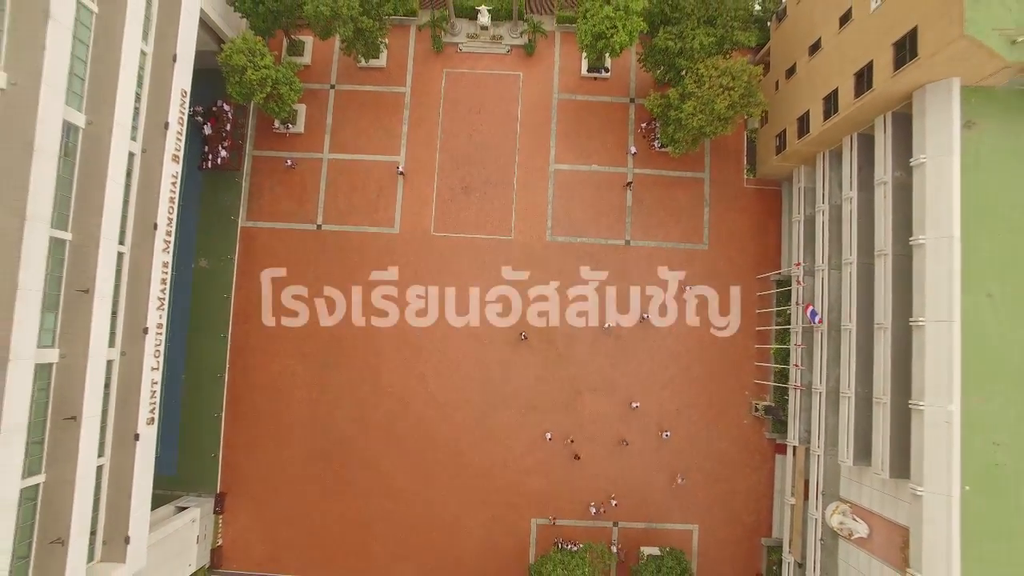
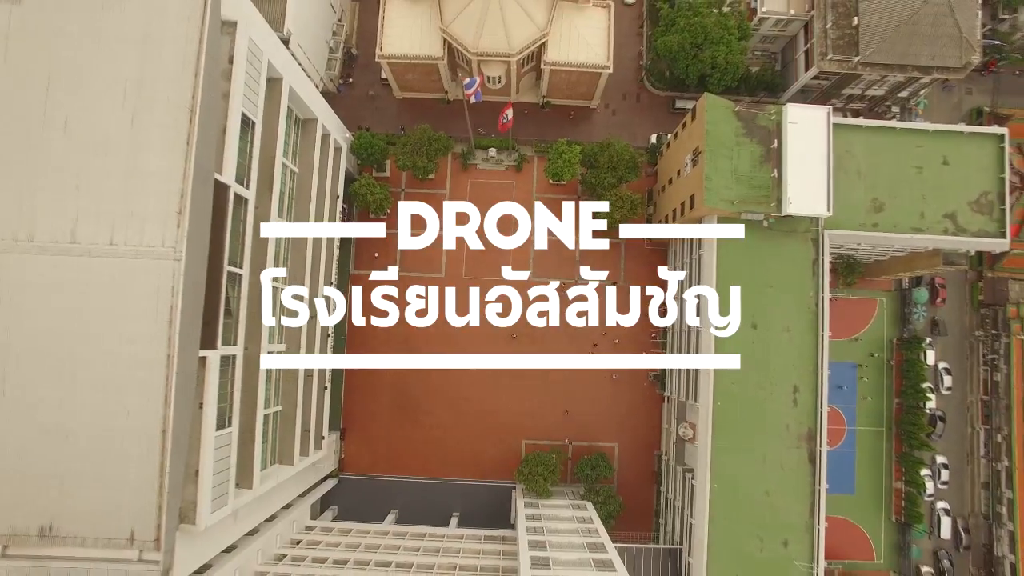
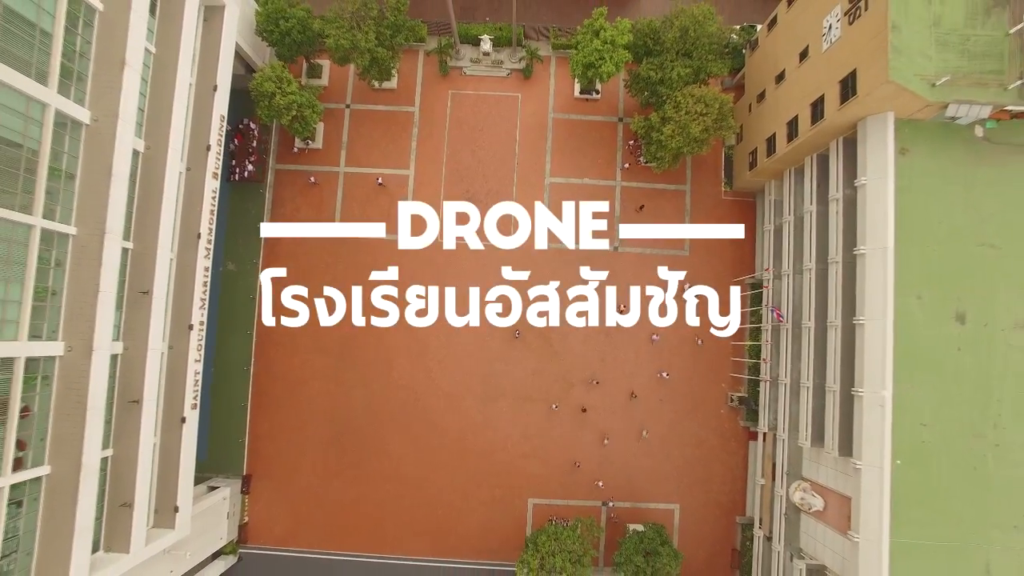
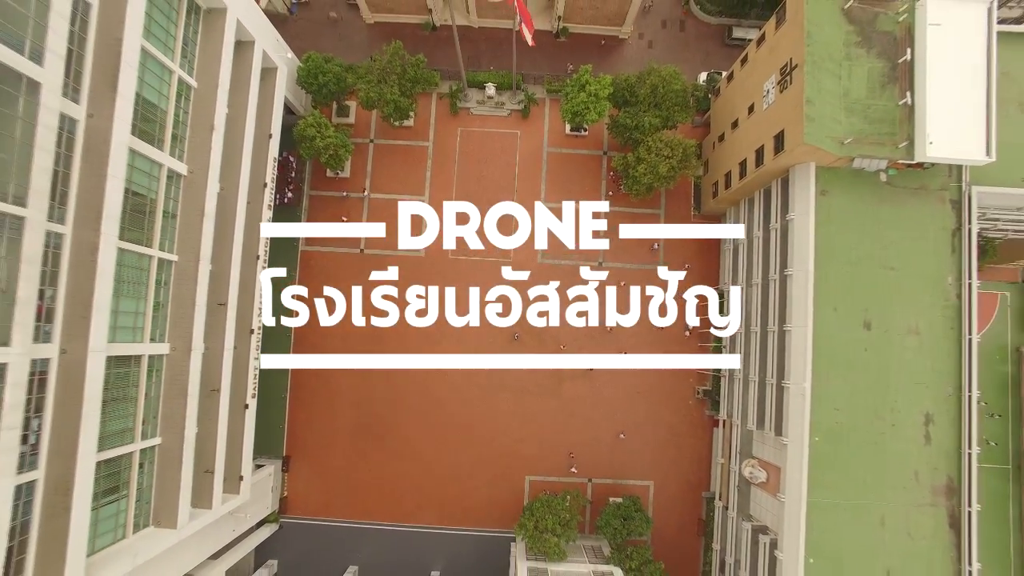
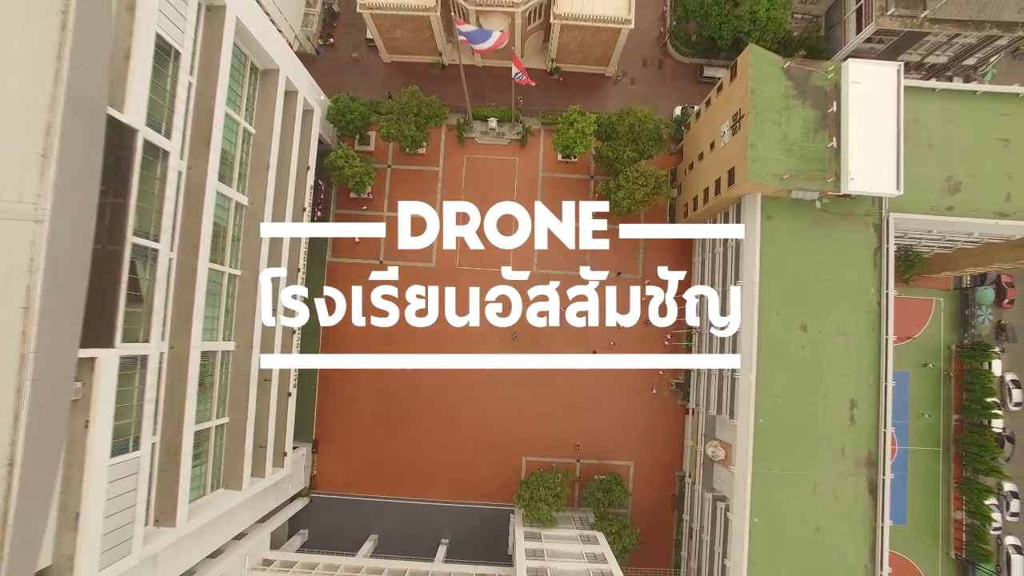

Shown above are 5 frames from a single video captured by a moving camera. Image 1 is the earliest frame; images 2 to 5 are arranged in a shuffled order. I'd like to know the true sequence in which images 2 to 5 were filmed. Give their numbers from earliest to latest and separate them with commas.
3, 4, 5, 2
